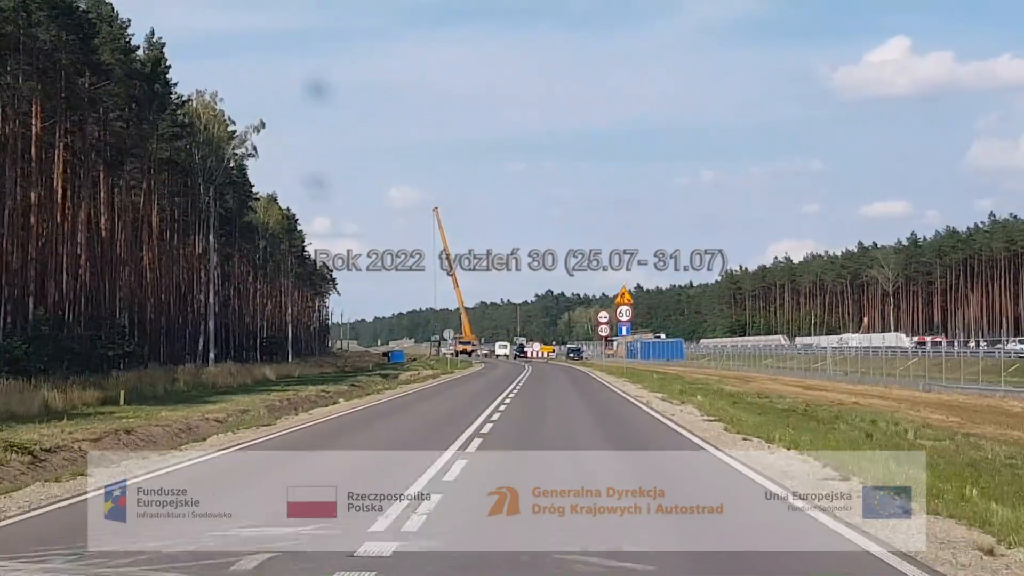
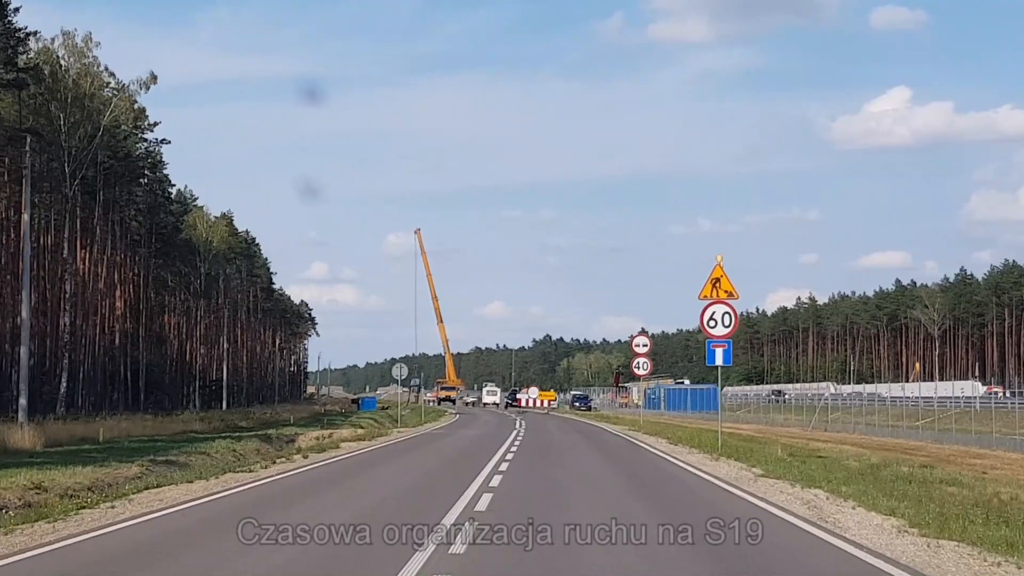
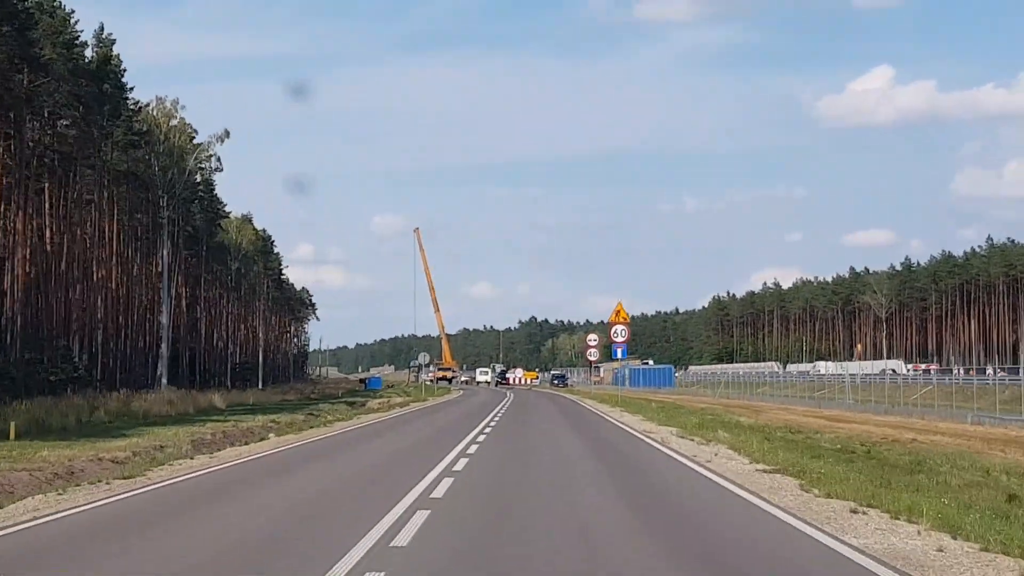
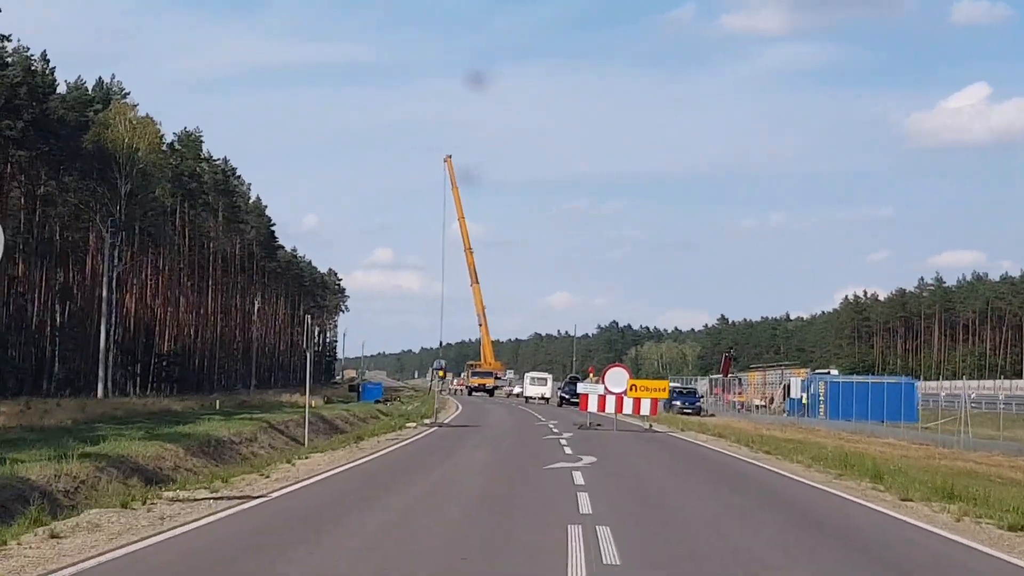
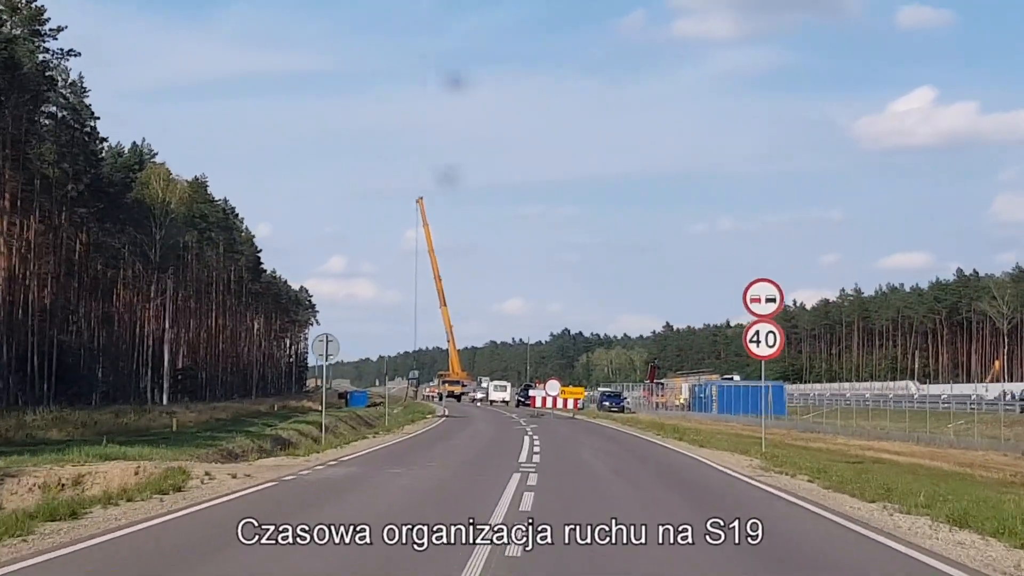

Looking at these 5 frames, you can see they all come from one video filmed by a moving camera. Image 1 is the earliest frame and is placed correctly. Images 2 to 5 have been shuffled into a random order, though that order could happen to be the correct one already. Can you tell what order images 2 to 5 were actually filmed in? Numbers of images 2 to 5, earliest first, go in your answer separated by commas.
3, 2, 5, 4
